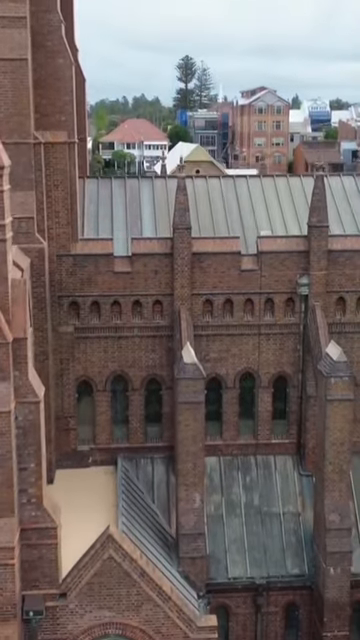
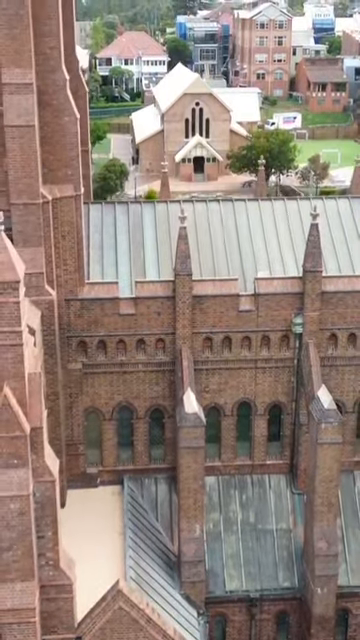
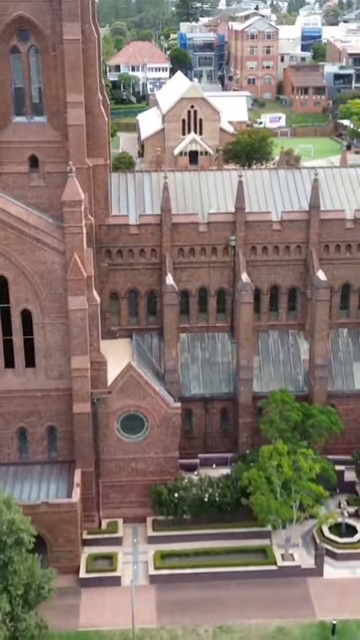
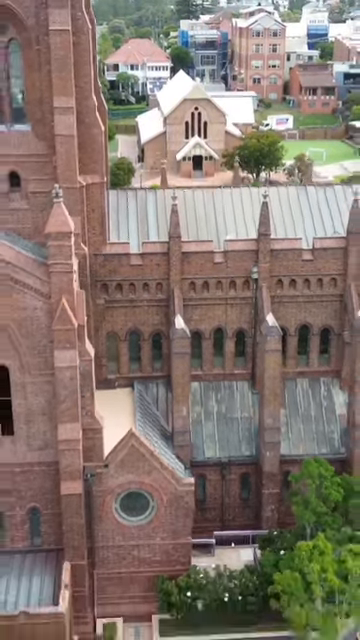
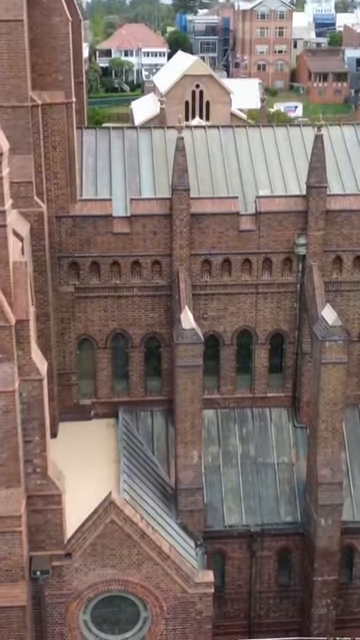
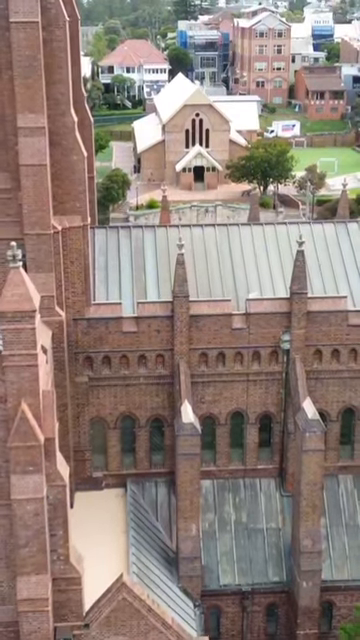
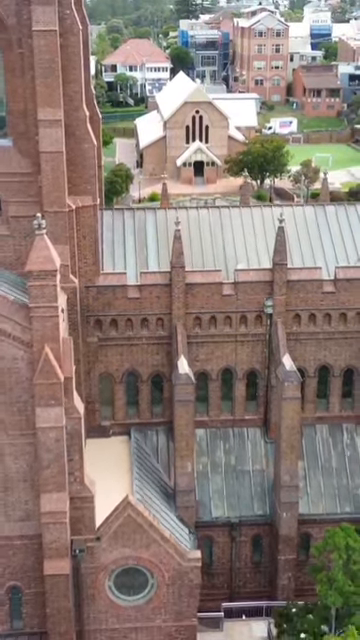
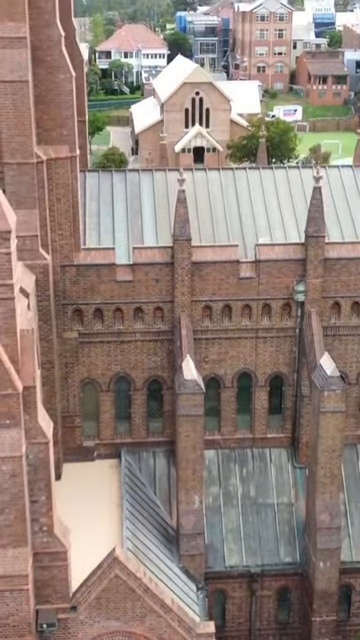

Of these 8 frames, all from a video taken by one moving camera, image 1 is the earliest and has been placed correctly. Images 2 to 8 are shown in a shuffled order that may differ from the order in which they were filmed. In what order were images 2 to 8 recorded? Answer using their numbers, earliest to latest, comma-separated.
5, 8, 2, 6, 7, 4, 3
